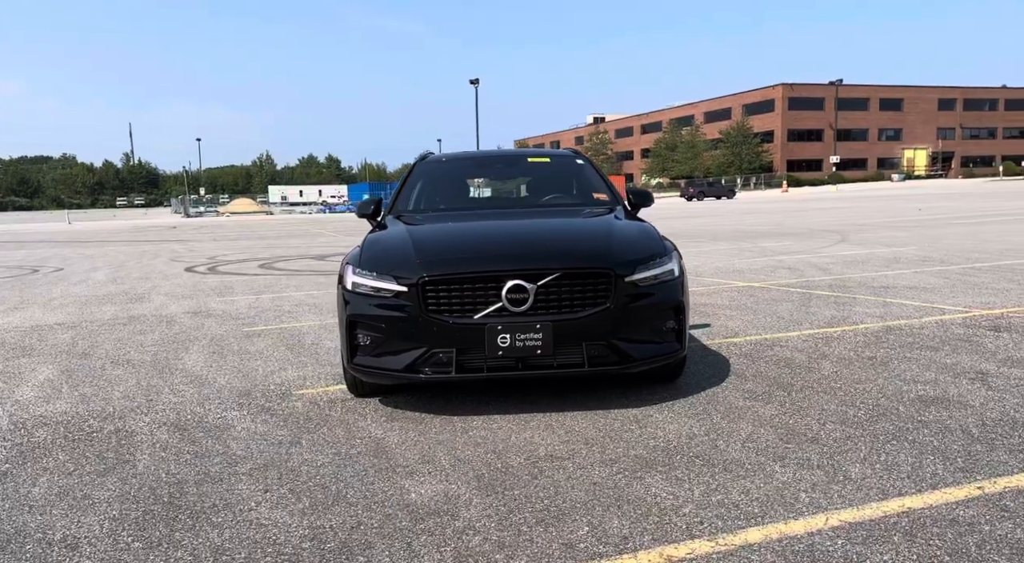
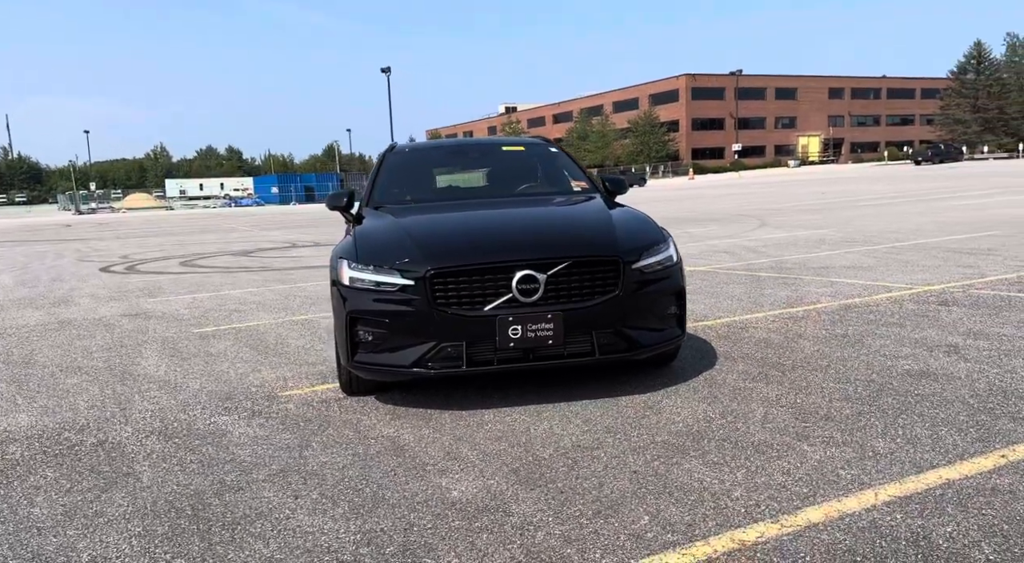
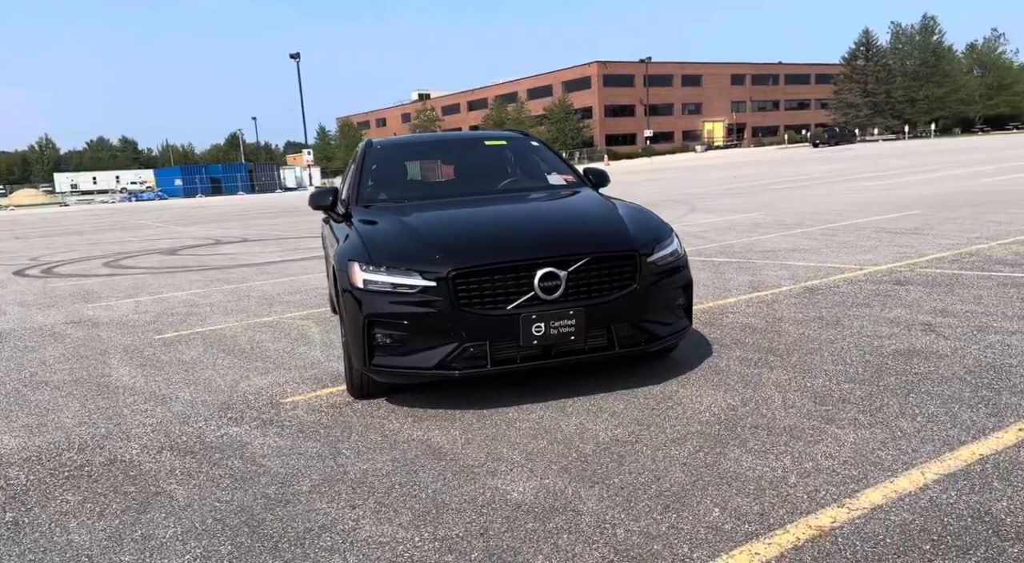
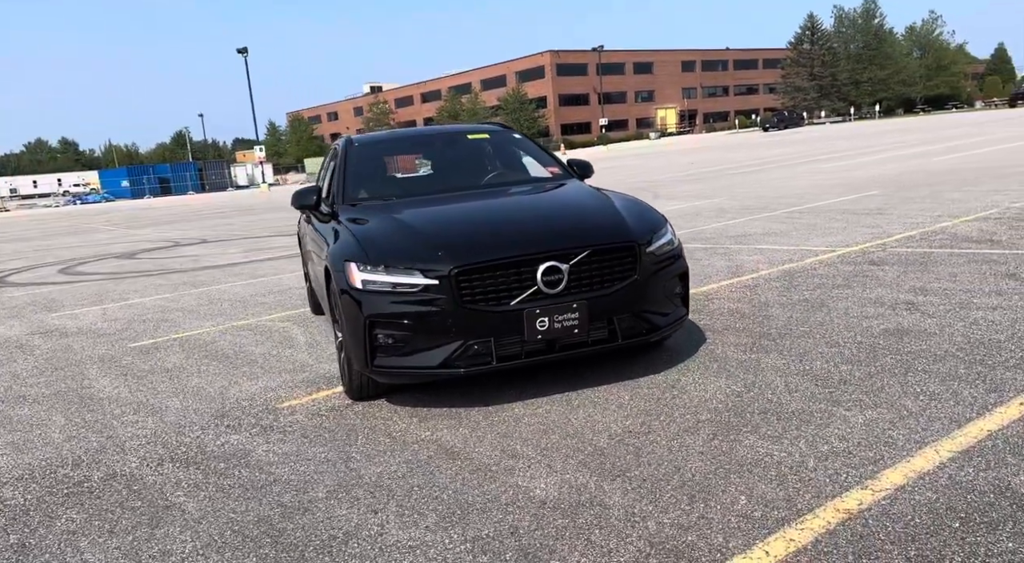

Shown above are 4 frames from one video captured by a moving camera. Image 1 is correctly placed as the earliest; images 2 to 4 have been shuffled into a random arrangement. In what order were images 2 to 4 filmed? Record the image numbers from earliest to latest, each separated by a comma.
2, 3, 4
